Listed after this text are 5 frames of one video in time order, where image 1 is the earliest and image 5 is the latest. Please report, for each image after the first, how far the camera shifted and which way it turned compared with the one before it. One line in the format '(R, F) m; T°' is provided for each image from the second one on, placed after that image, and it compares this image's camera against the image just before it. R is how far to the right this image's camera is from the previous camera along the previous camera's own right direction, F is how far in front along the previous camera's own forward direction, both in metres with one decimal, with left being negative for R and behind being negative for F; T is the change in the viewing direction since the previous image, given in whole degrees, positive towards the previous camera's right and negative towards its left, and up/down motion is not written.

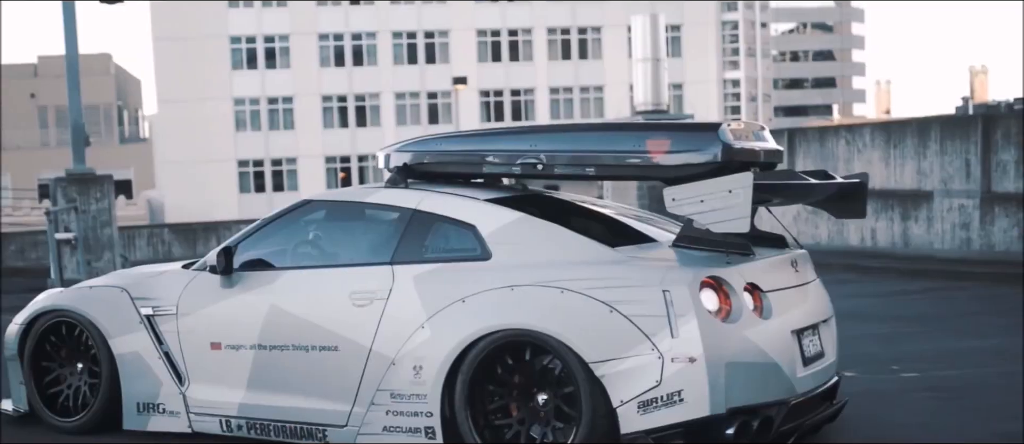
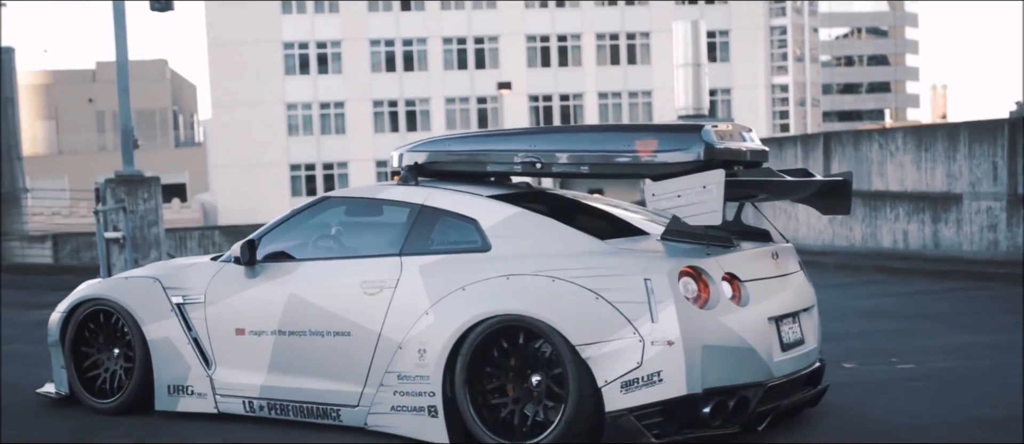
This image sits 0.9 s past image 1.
(+0.2, -0.4) m; -2°
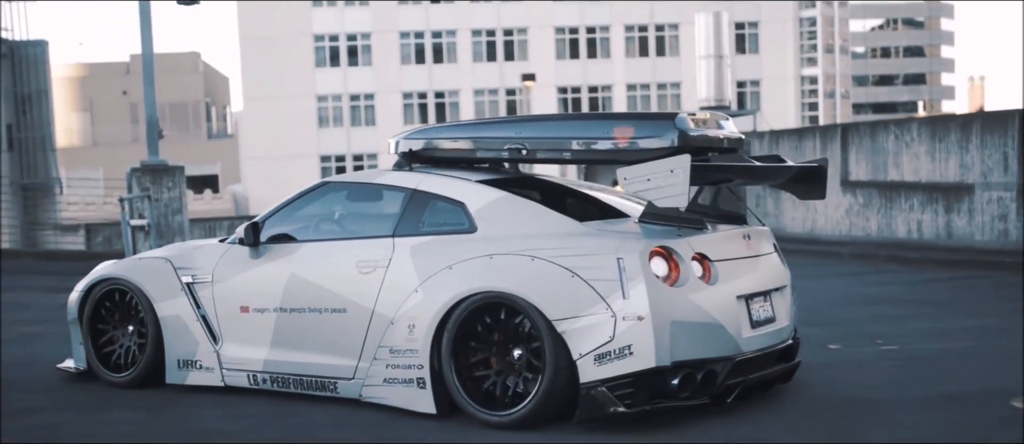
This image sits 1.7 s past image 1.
(+0.2, -0.3) m; -1°
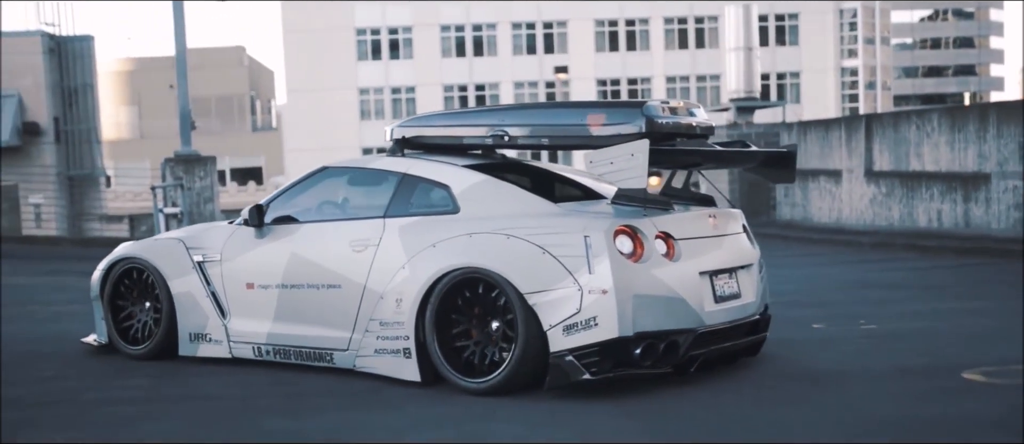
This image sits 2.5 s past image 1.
(+0.3, -0.4) m; -2°
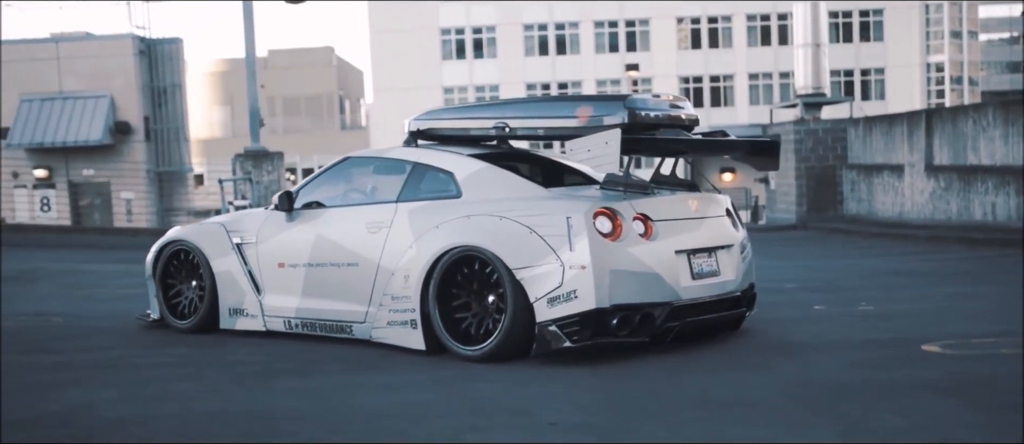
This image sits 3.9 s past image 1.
(+0.5, -0.6) m; -4°
